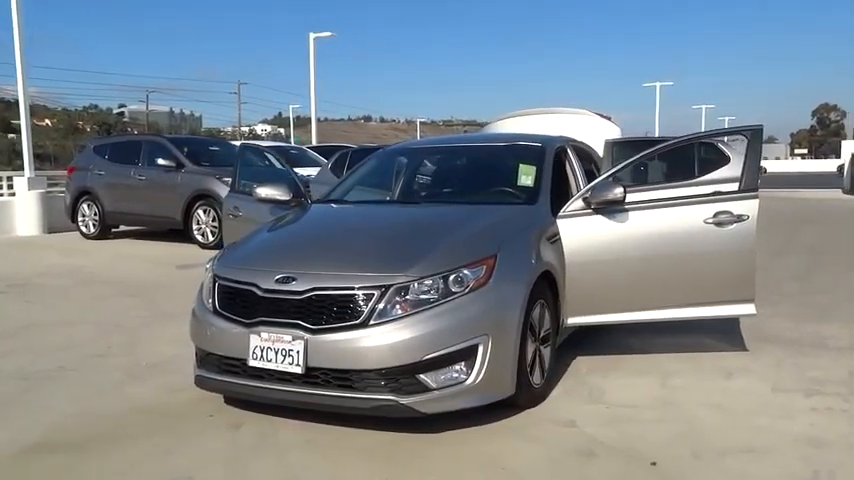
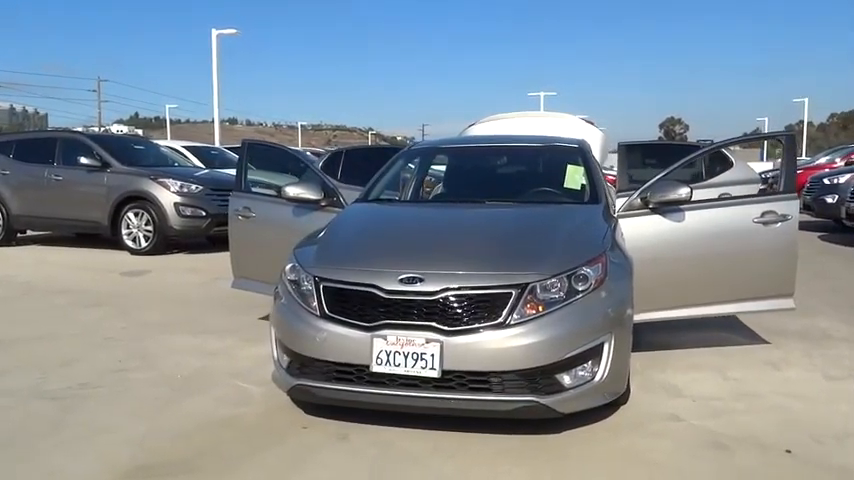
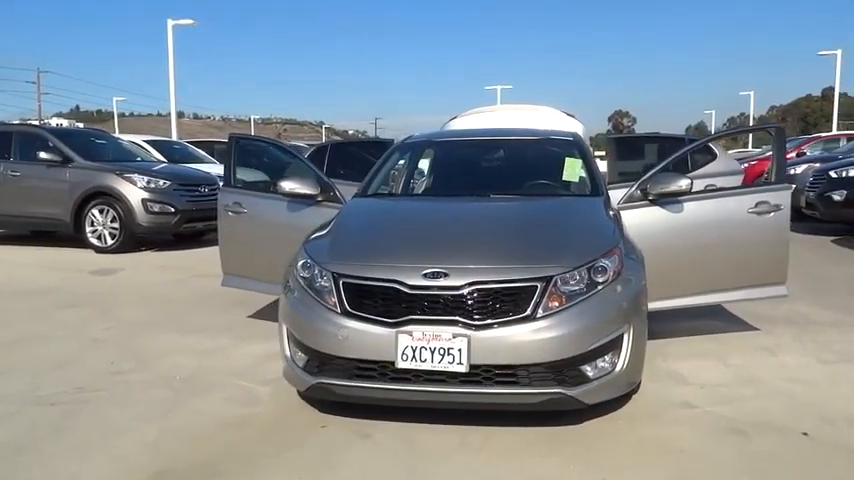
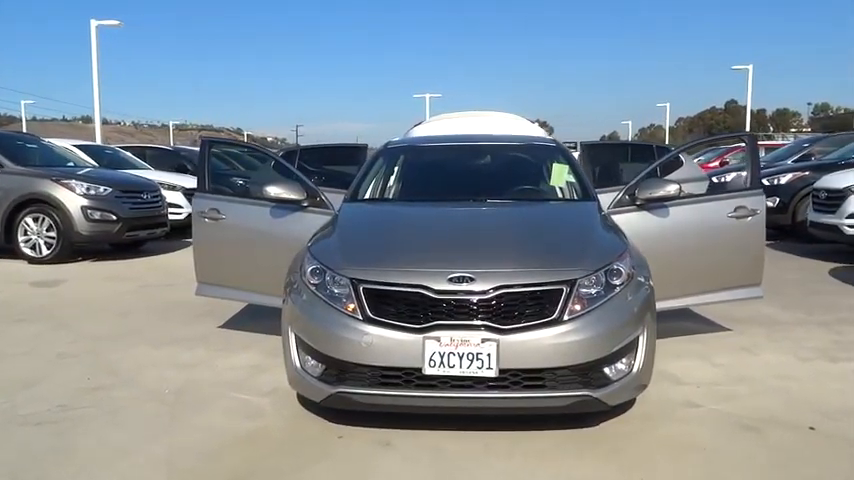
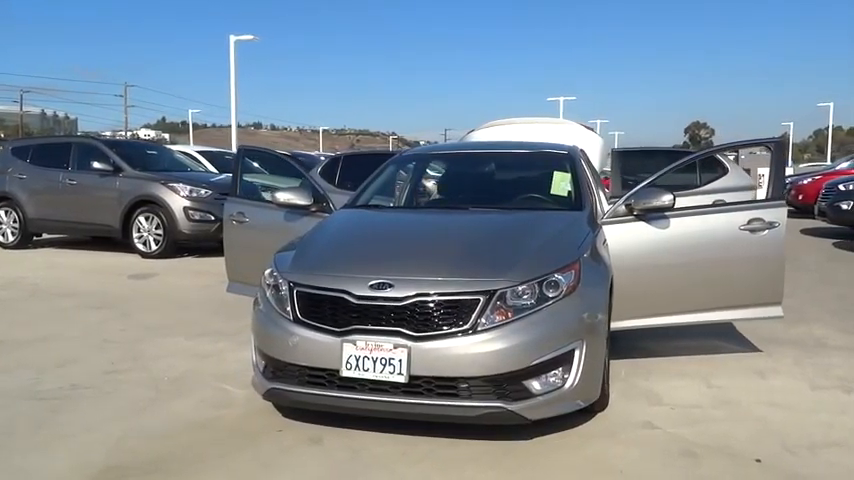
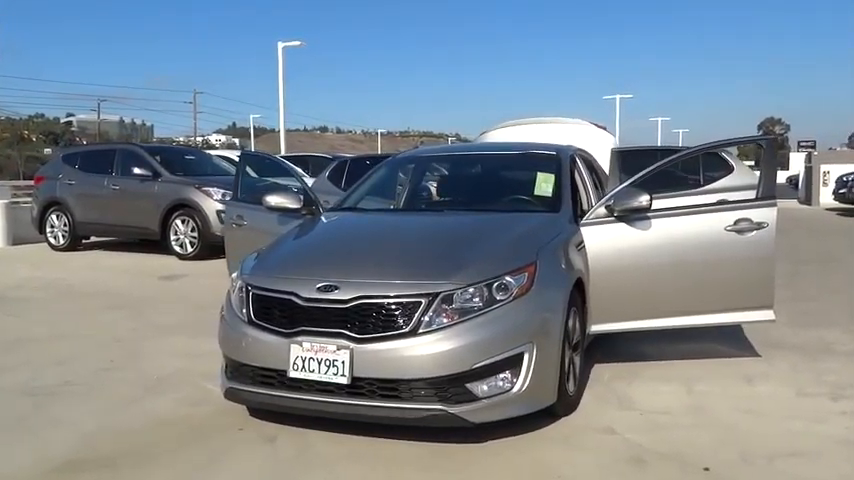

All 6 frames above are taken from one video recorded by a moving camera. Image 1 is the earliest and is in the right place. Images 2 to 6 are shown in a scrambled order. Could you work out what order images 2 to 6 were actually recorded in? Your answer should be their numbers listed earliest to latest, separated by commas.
6, 5, 2, 3, 4
